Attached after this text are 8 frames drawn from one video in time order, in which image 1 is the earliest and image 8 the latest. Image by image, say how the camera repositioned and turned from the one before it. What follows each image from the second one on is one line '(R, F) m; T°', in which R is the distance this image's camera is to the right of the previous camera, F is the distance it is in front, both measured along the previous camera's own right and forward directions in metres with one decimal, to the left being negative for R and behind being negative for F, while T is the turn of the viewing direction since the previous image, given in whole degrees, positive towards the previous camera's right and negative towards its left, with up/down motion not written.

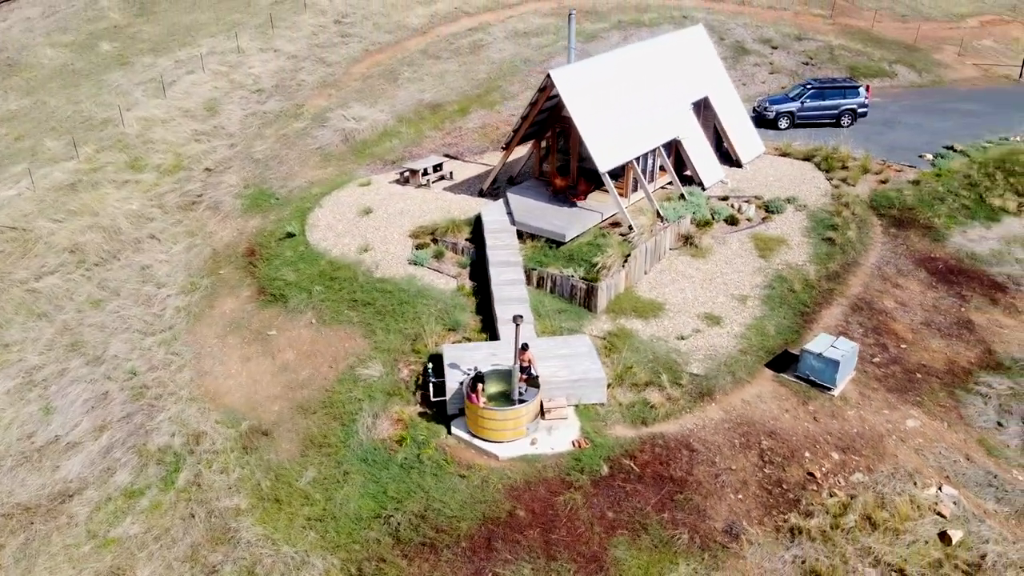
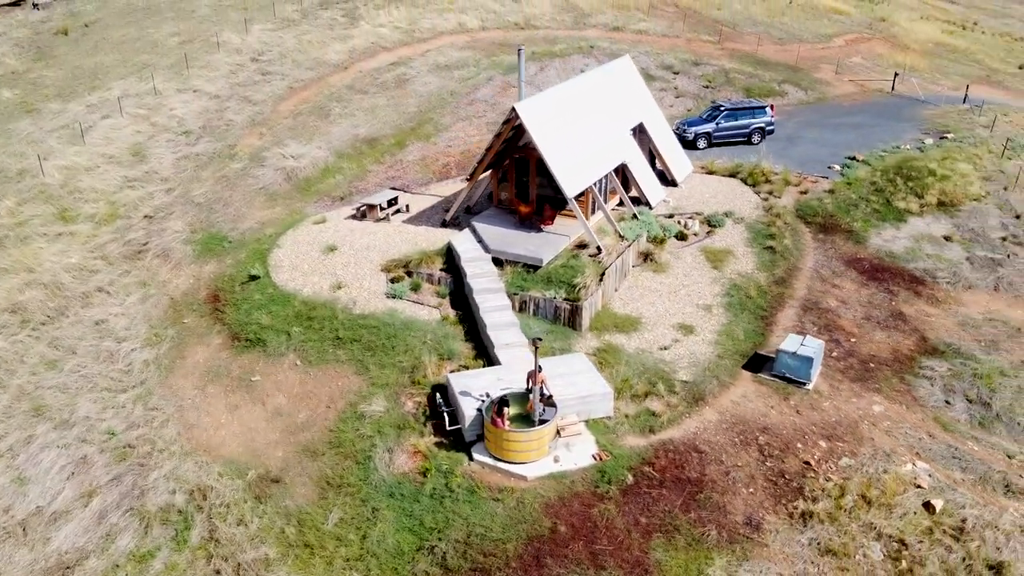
(-2.5, -0.3) m; +9°
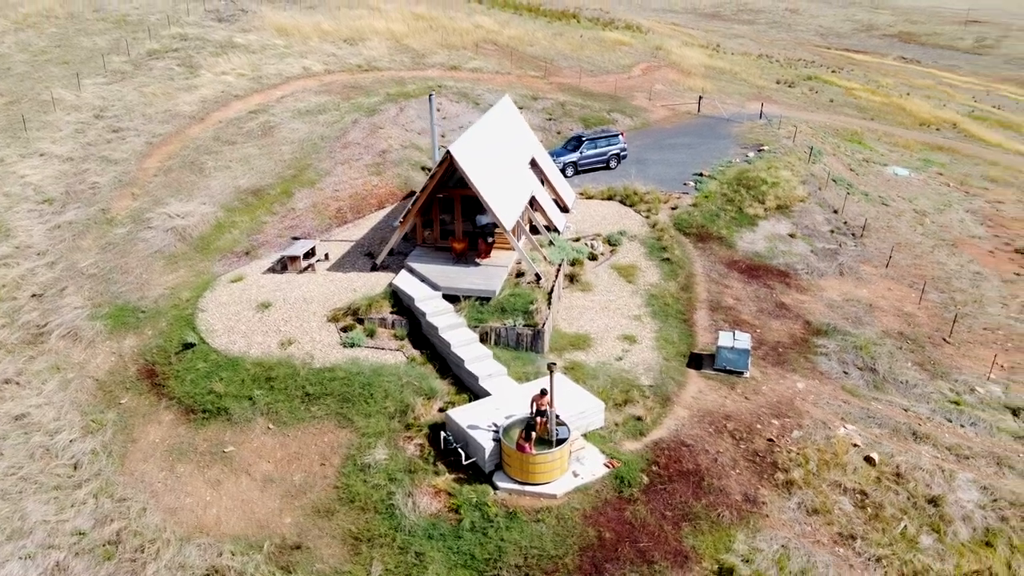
(-4.2, -0.2) m; +16°
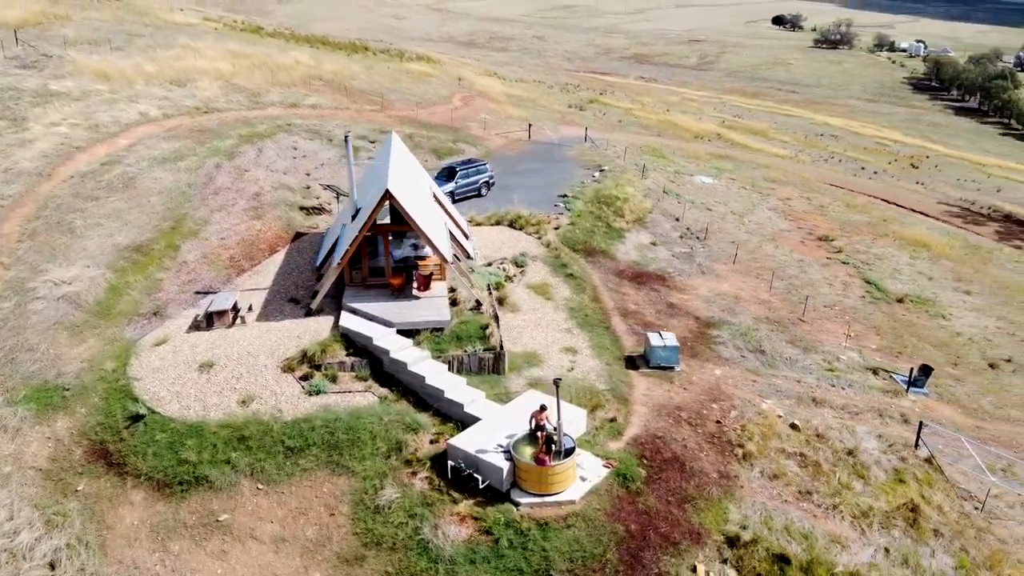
(-4.4, -0.3) m; +16°
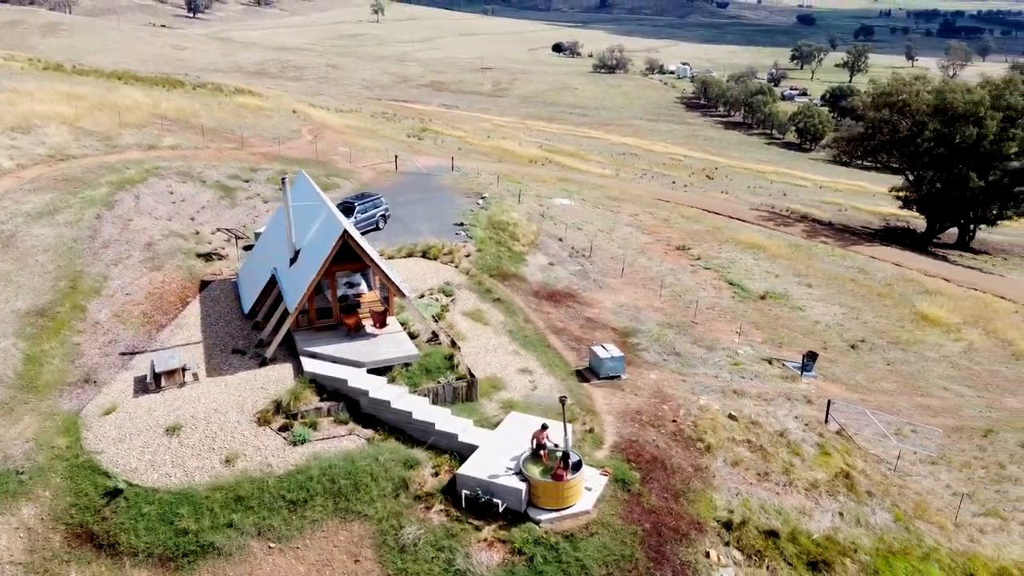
(-4.1, -0.2) m; +14°
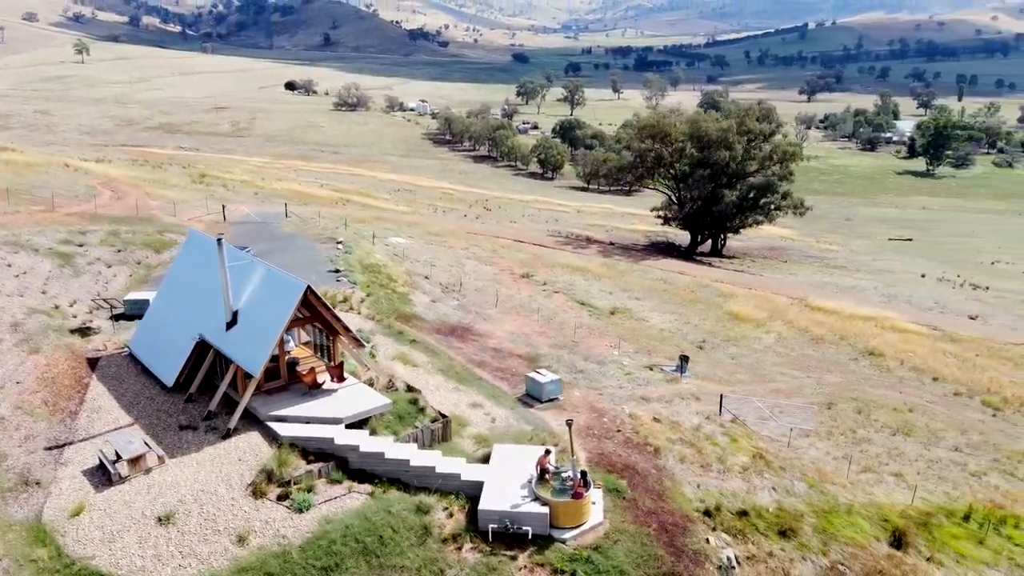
(-5.5, -0.1) m; +18°
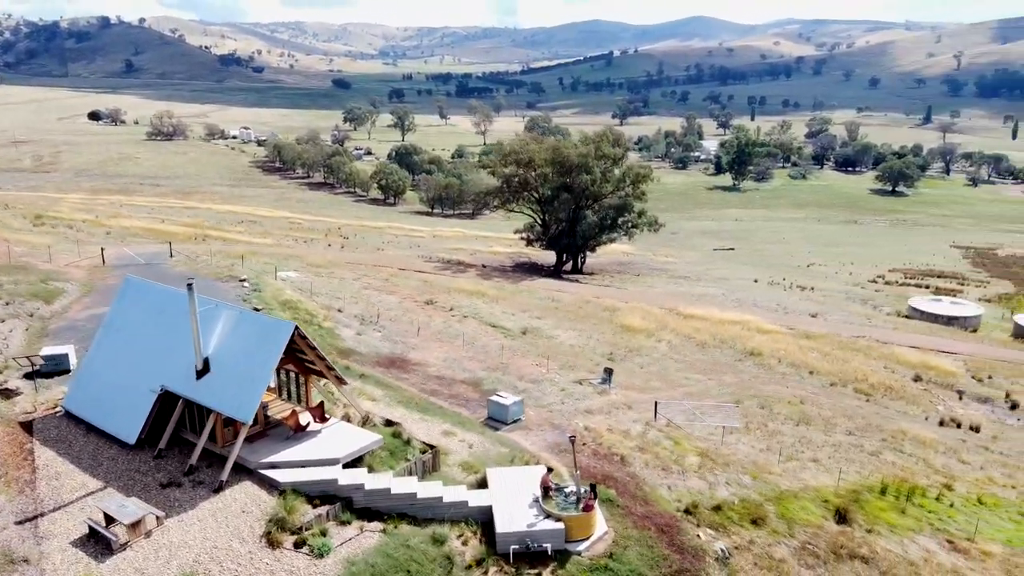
(-3.9, -0.2) m; +12°
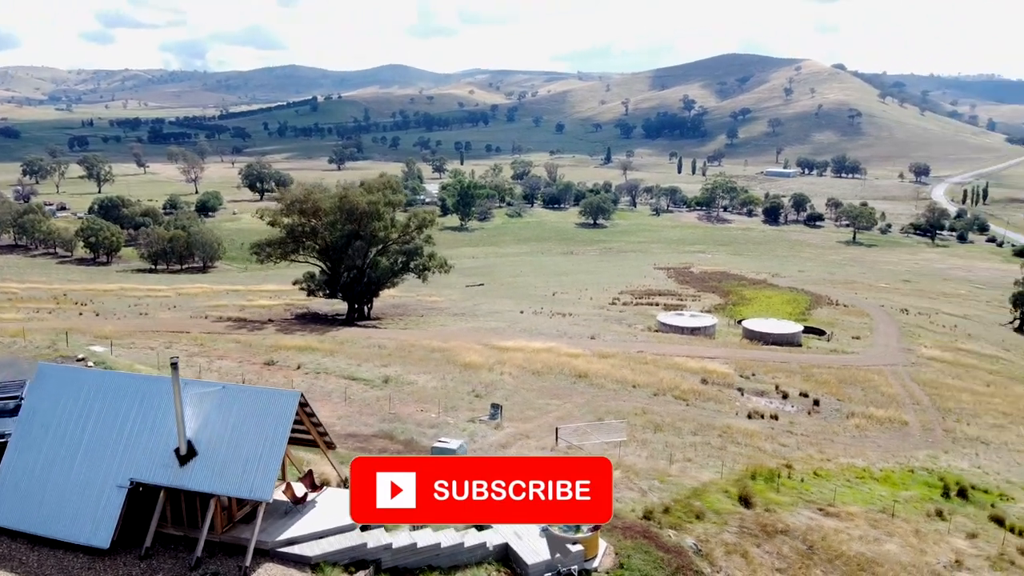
(-6.8, 0.0) m; +20°
